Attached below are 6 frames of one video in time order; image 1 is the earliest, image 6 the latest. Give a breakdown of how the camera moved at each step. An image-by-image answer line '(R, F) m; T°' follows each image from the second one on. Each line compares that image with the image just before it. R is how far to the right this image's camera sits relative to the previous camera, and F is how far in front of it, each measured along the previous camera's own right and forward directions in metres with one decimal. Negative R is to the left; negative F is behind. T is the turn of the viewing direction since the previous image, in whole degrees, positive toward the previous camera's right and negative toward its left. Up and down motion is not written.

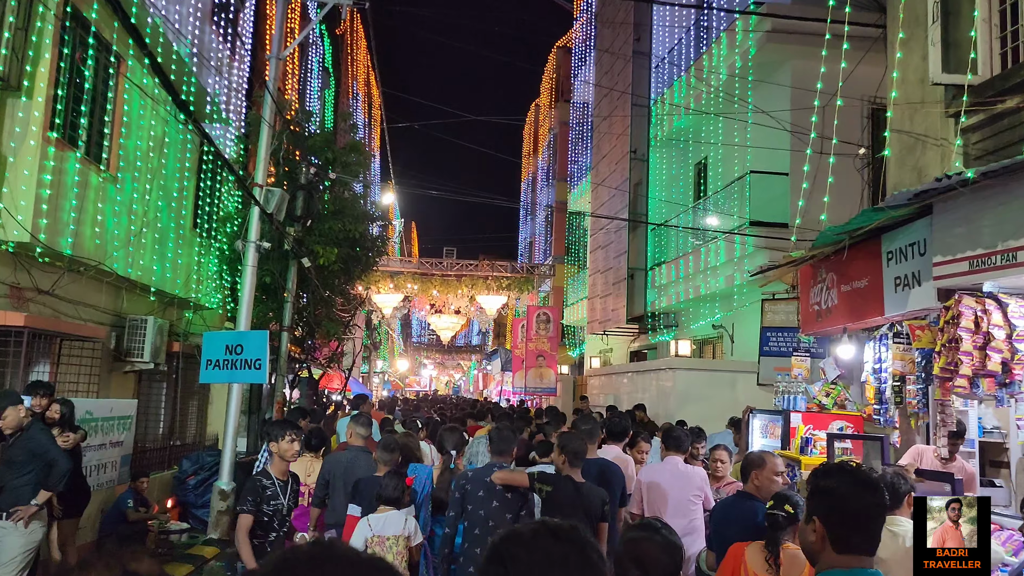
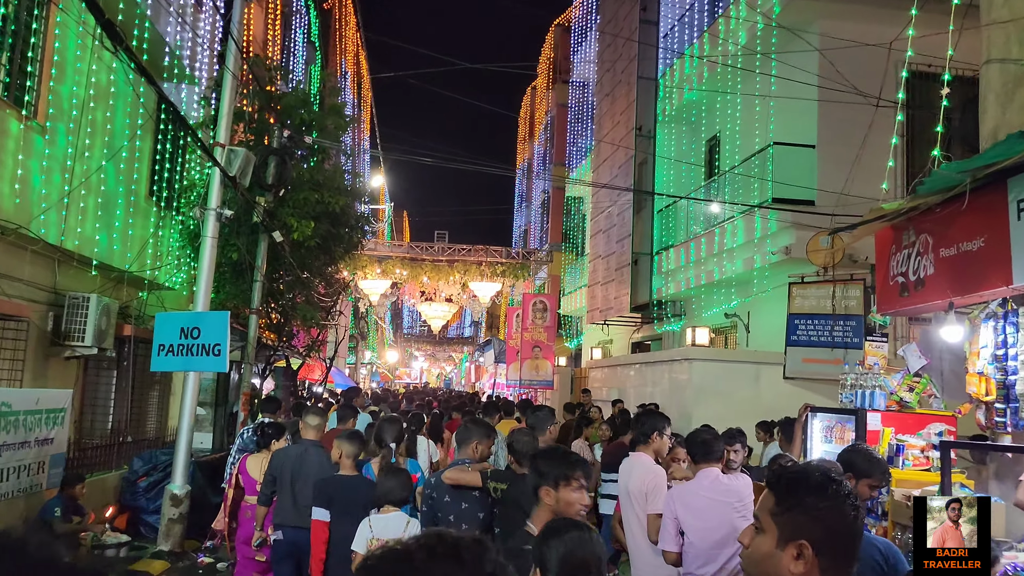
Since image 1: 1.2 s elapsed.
(-0.1, +1.3) m; +1°
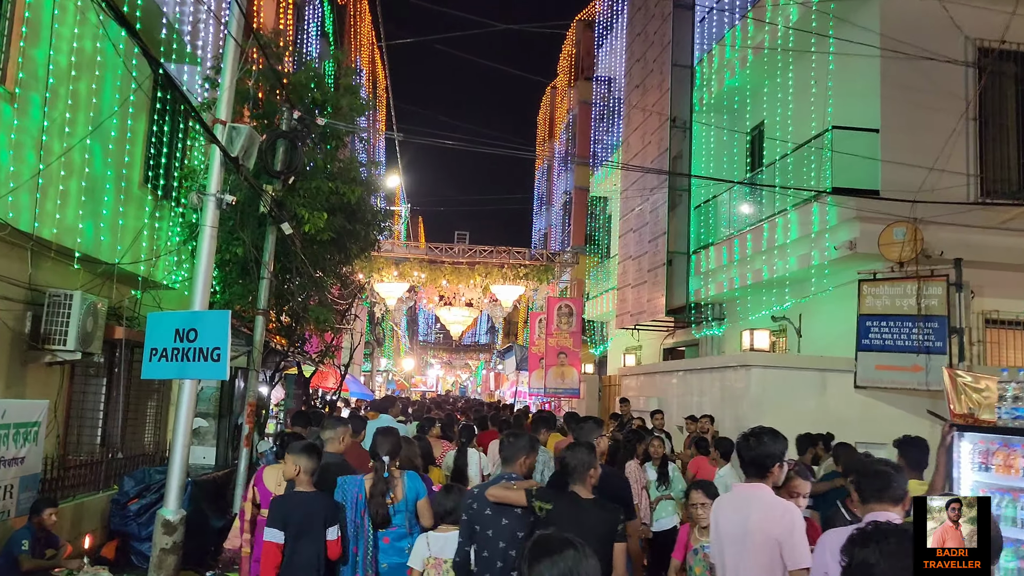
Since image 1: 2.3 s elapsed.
(-0.2, +1.1) m; -1°
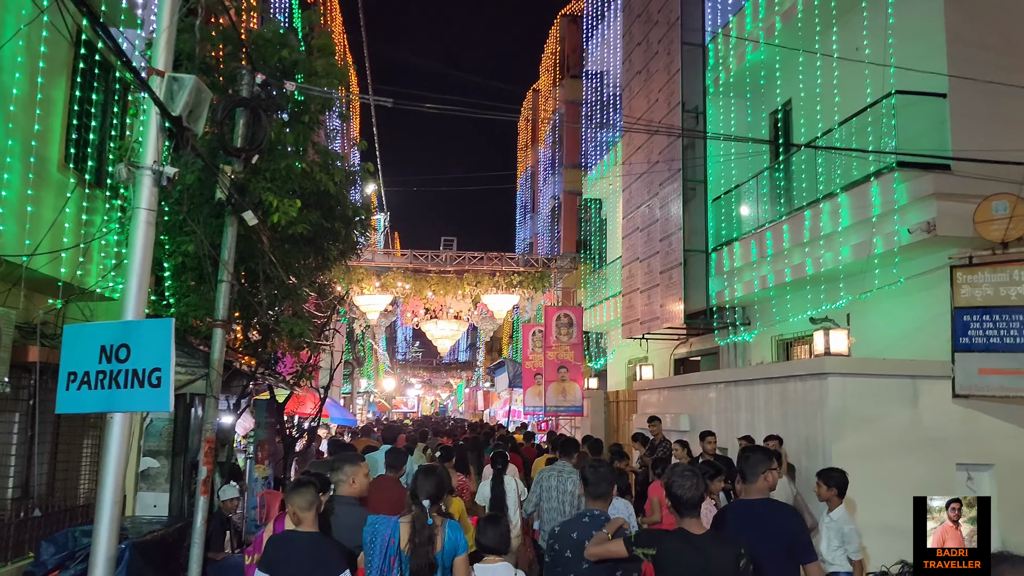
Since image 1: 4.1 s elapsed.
(-0.4, +1.8) m; +2°
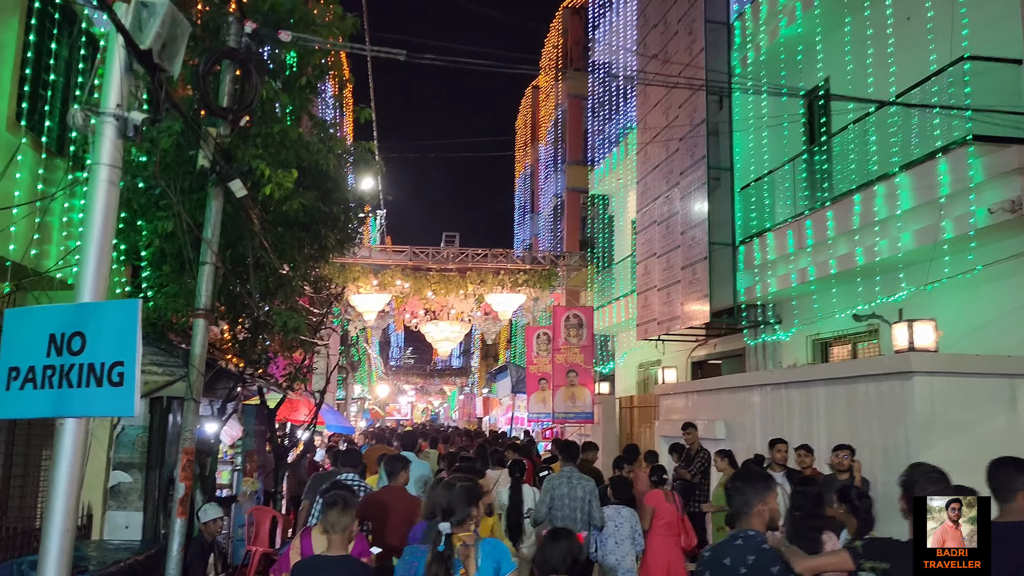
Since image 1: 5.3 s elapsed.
(-0.3, +1.1) m; +1°
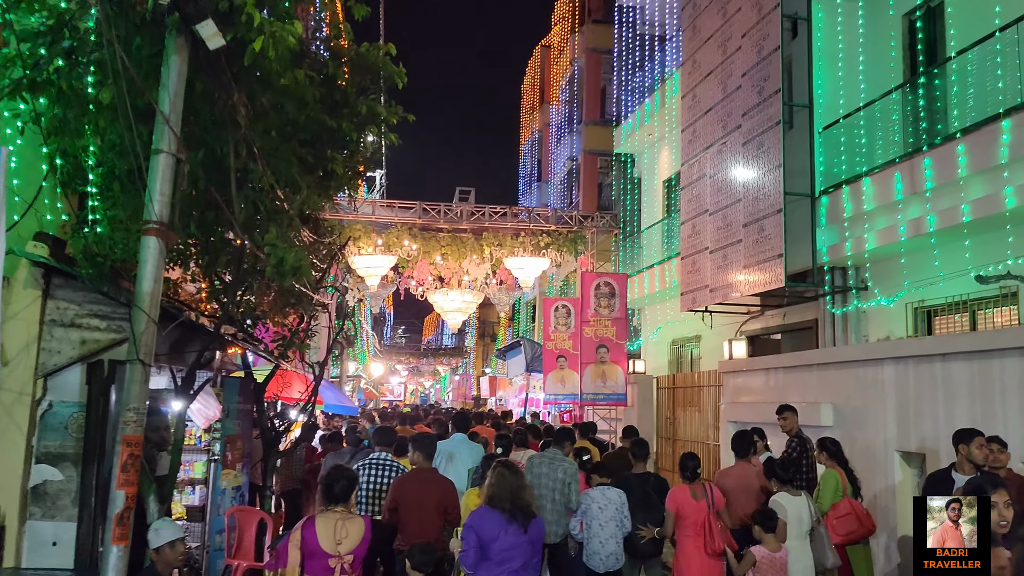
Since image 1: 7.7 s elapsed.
(-0.6, +2.2) m; +1°
